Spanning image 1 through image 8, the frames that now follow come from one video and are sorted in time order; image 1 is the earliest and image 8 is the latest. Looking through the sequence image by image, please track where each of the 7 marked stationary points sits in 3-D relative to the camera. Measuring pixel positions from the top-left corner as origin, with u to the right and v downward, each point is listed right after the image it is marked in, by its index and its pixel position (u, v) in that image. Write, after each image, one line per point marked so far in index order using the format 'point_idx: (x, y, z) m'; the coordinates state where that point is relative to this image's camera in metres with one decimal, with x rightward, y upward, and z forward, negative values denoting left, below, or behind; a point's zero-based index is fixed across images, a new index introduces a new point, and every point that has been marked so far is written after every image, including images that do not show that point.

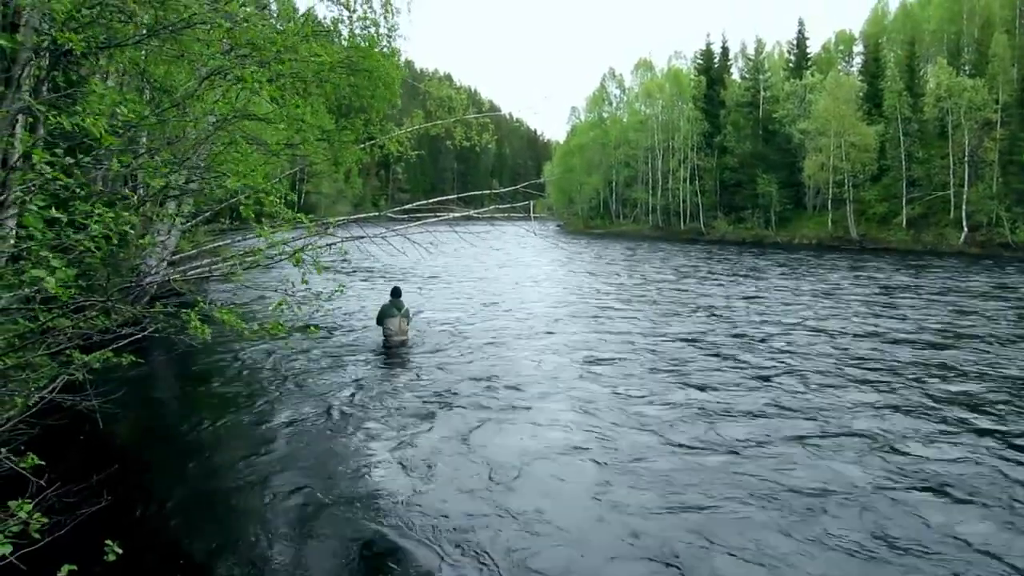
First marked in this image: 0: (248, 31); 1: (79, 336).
0: (-1.1, +1.1, +9.1) m
1: (-1.8, -0.2, +9.0) m
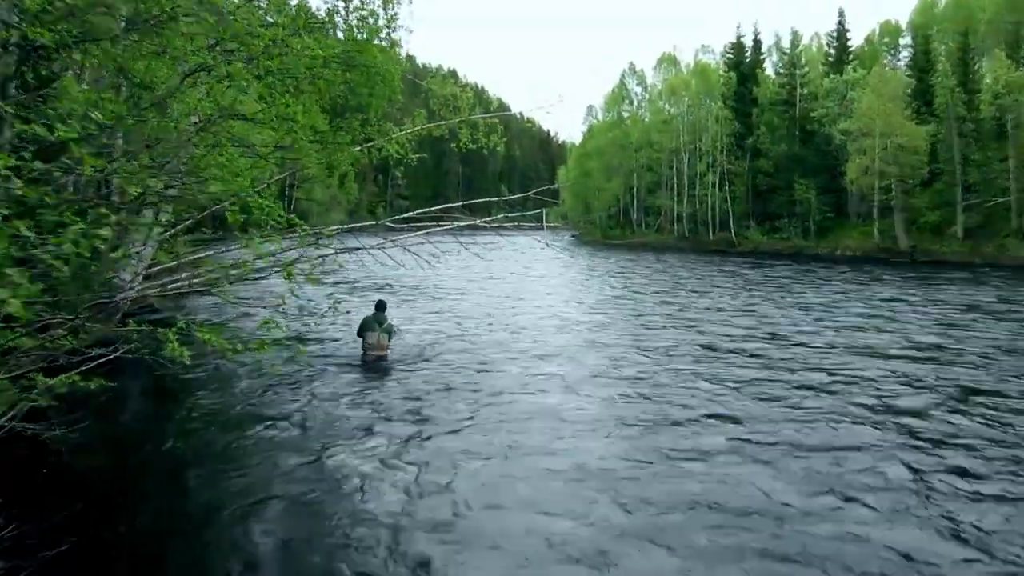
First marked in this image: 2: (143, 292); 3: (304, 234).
0: (-1.1, +1.0, +8.2) m
1: (-1.7, -0.3, +8.1) m
2: (-1.5, 0.0, +9.1) m
3: (-0.9, +0.2, +9.1) m
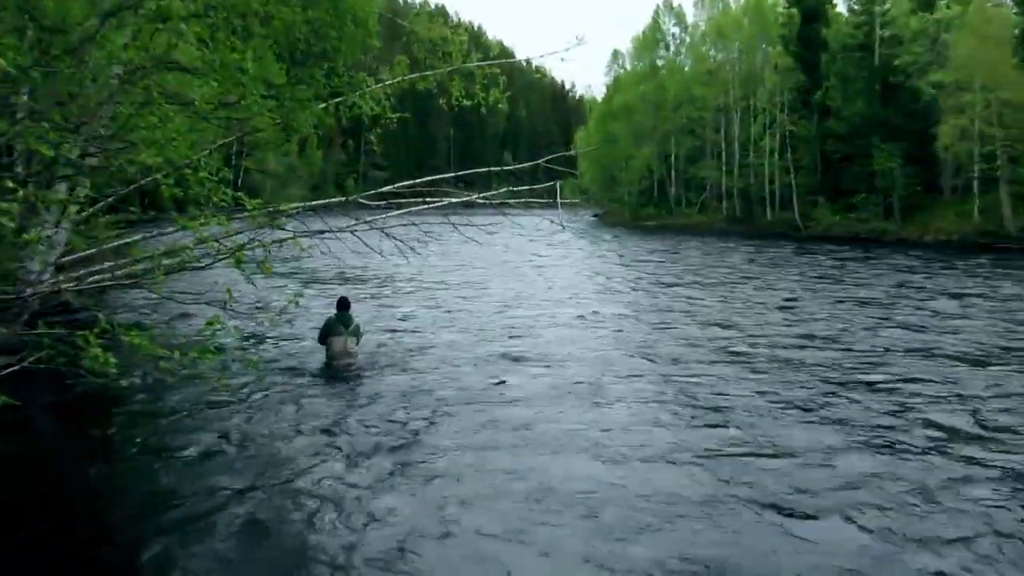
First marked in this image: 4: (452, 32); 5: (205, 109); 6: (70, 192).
0: (-1.0, +1.0, +6.4) m
1: (-1.7, -0.2, +6.2) m
2: (-1.5, 0.0, +7.3) m
3: (-0.9, +0.2, +7.3) m
4: (-0.2, +0.9, +7.4) m
5: (-1.0, +0.6, +7.1) m
6: (-1.5, +0.3, +7.3) m
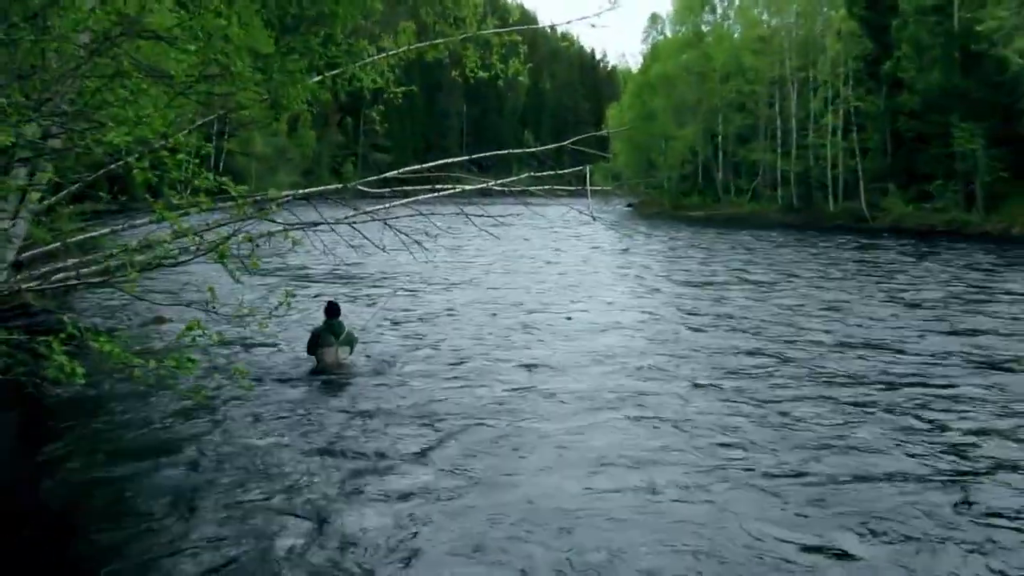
0: (-1.0, +1.0, +5.5) m
1: (-1.7, -0.2, +5.3) m
2: (-1.5, 0.0, +6.4) m
3: (-0.8, +0.3, +6.4) m
4: (-0.1, +0.9, +6.5) m
5: (-0.9, +0.6, +6.1) m
6: (-1.4, +0.3, +6.4) m
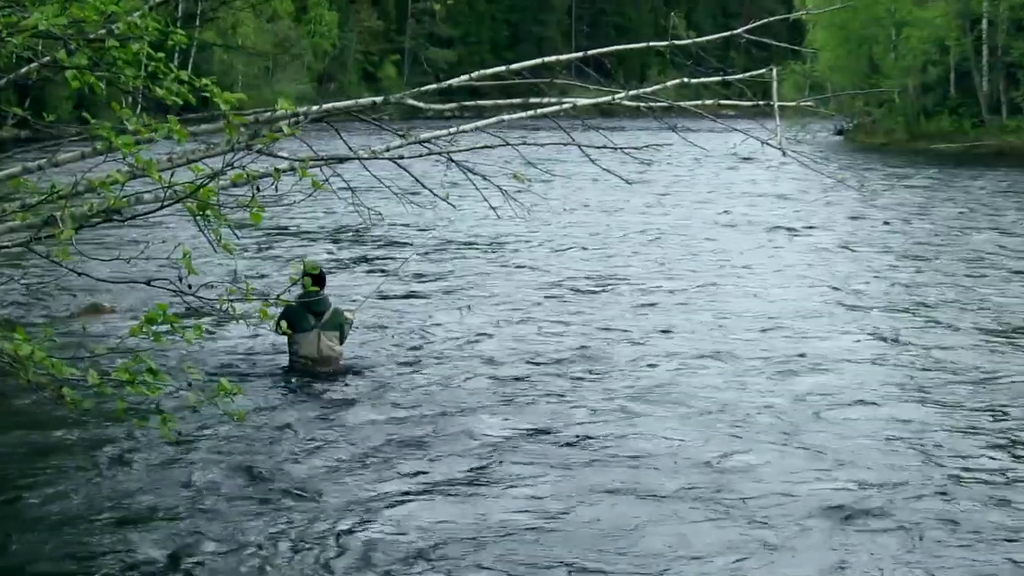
0: (-0.7, +1.1, +3.3) m
1: (-1.4, -0.2, +3.2) m
2: (-1.2, +0.1, +4.2) m
3: (-0.6, +0.3, +4.2) m
4: (+0.1, +0.9, +4.2) m
5: (-0.7, +0.6, +3.9) m
6: (-1.2, +0.4, +4.2) m
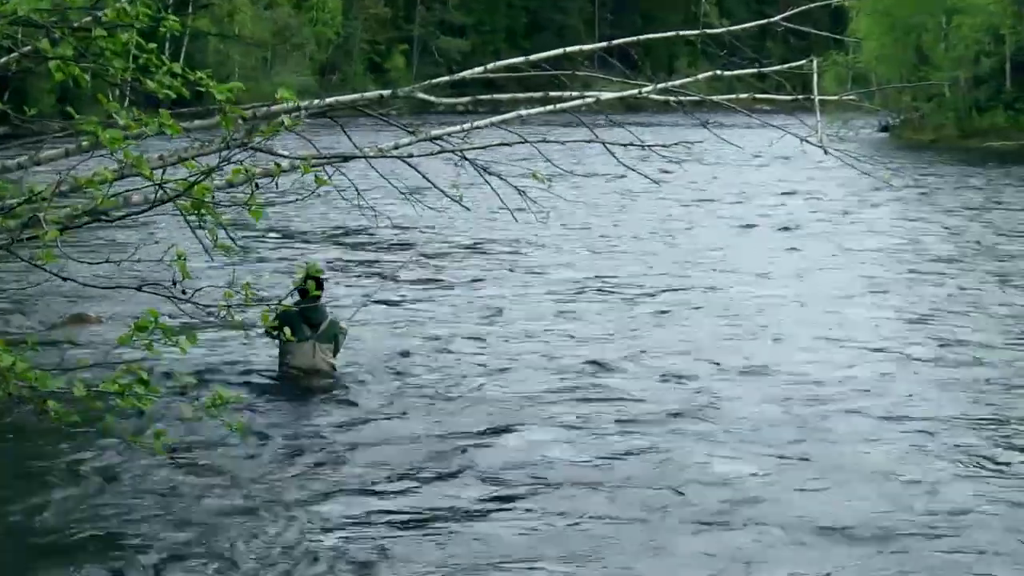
0: (-0.7, +1.0, +3.0) m
1: (-1.4, -0.2, +2.9) m
2: (-1.2, +0.1, +3.9) m
3: (-0.5, +0.3, +3.9) m
4: (+0.1, +0.9, +3.9) m
5: (-0.7, +0.6, +3.6) m
6: (-1.1, +0.4, +3.9) m
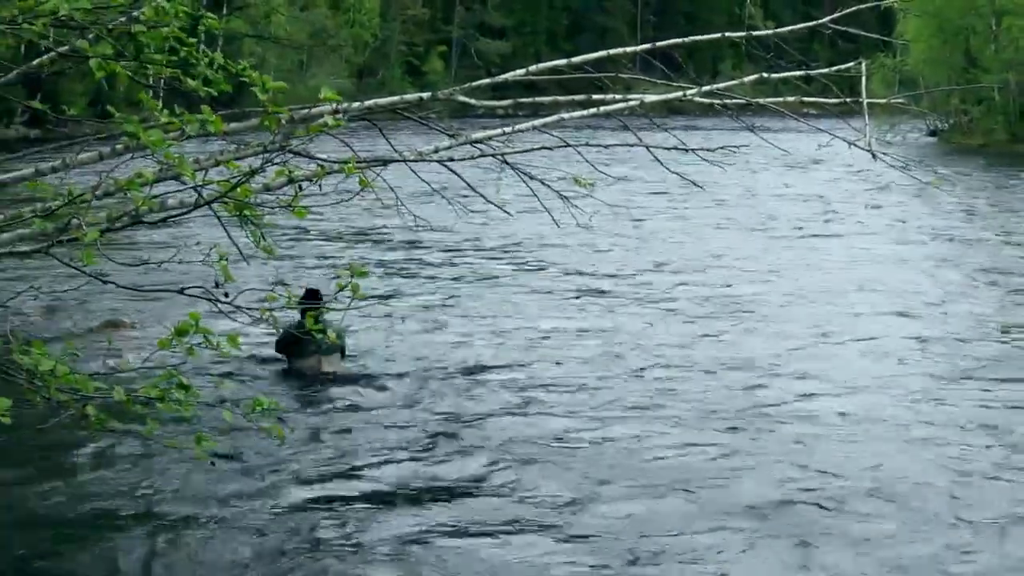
0: (-0.7, +1.0, +2.9) m
1: (-1.4, -0.2, +2.8) m
2: (-1.1, +0.1, +3.9) m
3: (-0.5, +0.3, +3.8) m
4: (+0.2, +0.9, +3.9) m
5: (-0.6, +0.6, +3.6) m
6: (-1.1, +0.4, +3.9) m
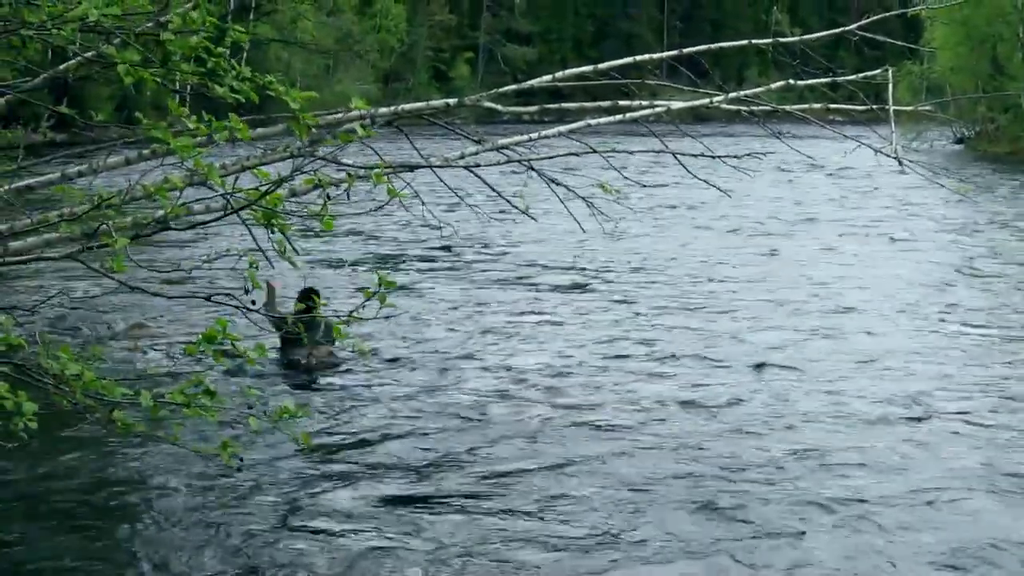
0: (-0.6, +1.0, +2.9) m
1: (-1.3, -0.2, +2.9) m
2: (-1.1, 0.0, +3.9) m
3: (-0.4, +0.3, +3.8) m
4: (+0.3, +0.9, +3.9) m
5: (-0.5, +0.6, +3.6) m
6: (-1.0, +0.4, +3.9) m
